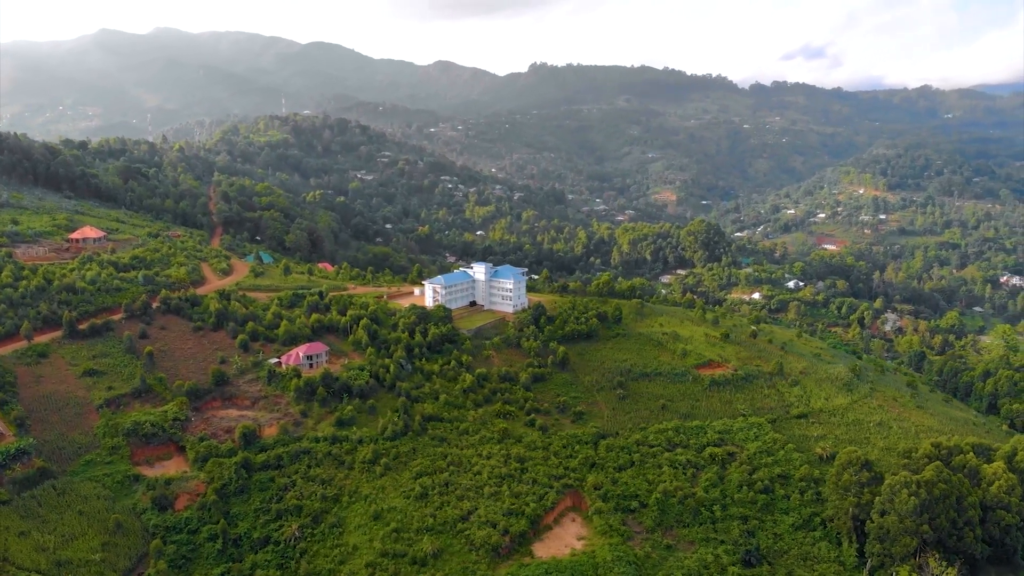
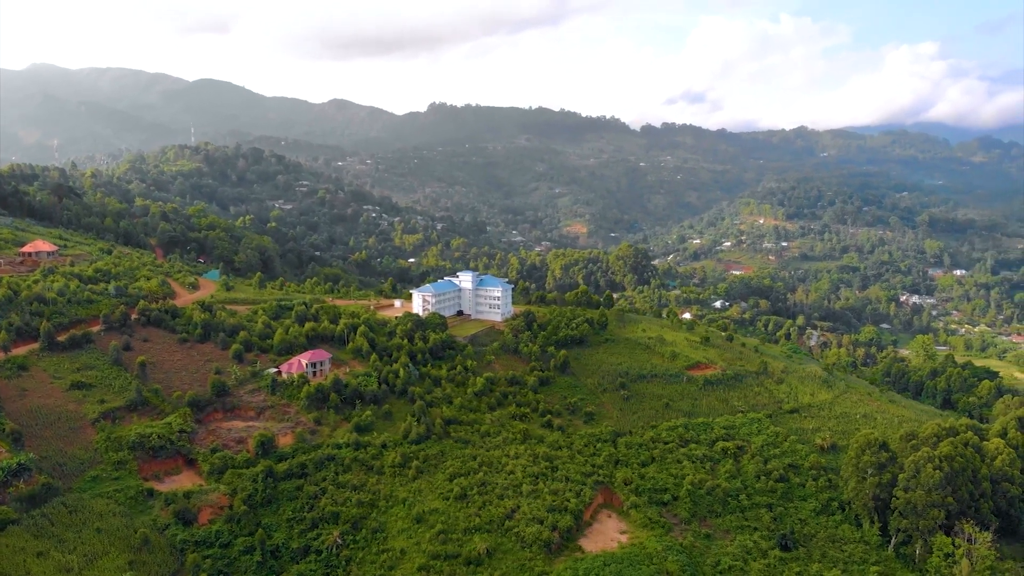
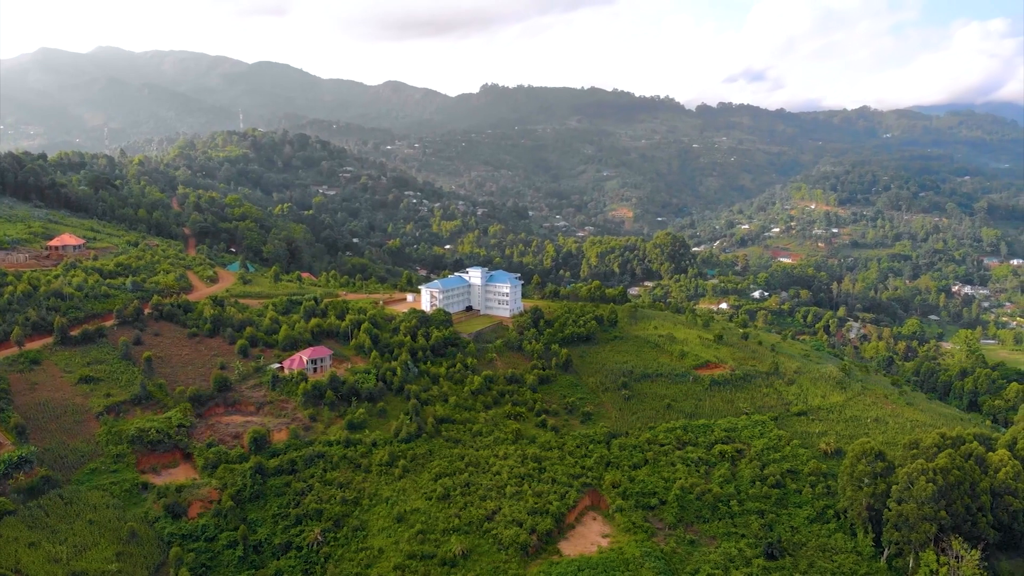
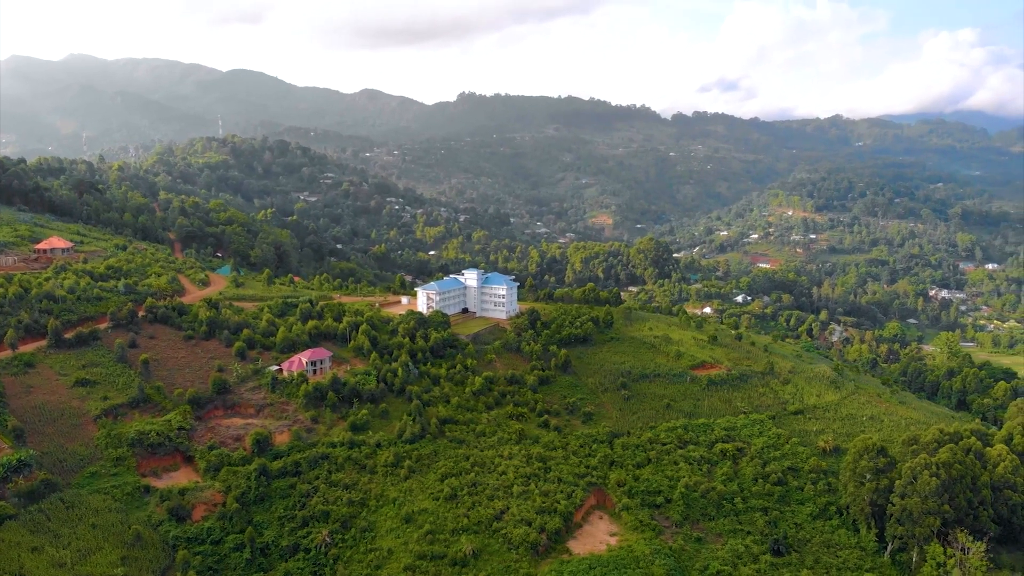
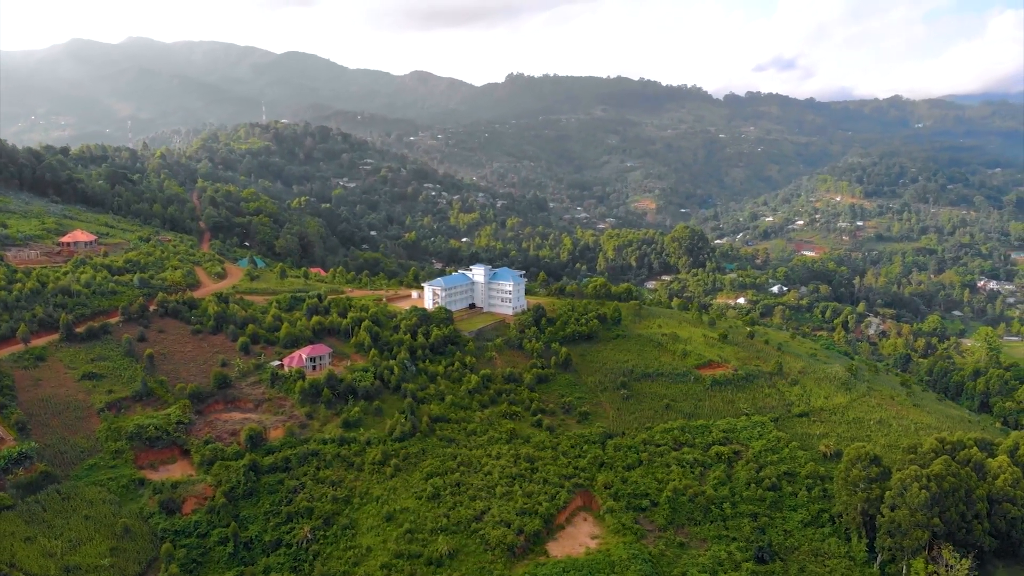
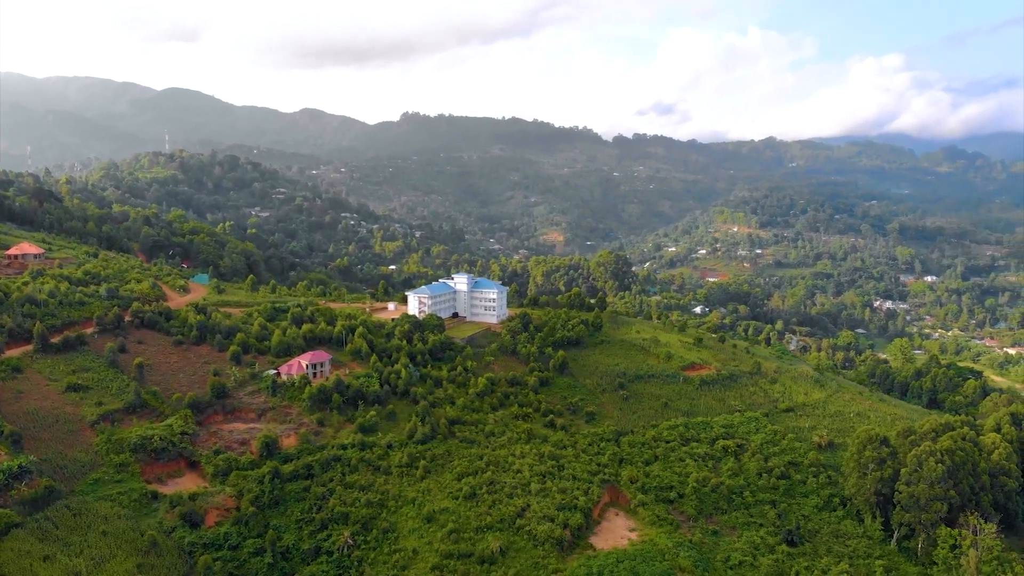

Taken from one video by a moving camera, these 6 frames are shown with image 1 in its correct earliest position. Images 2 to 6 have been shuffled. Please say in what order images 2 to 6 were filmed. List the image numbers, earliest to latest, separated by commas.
5, 3, 4, 2, 6
